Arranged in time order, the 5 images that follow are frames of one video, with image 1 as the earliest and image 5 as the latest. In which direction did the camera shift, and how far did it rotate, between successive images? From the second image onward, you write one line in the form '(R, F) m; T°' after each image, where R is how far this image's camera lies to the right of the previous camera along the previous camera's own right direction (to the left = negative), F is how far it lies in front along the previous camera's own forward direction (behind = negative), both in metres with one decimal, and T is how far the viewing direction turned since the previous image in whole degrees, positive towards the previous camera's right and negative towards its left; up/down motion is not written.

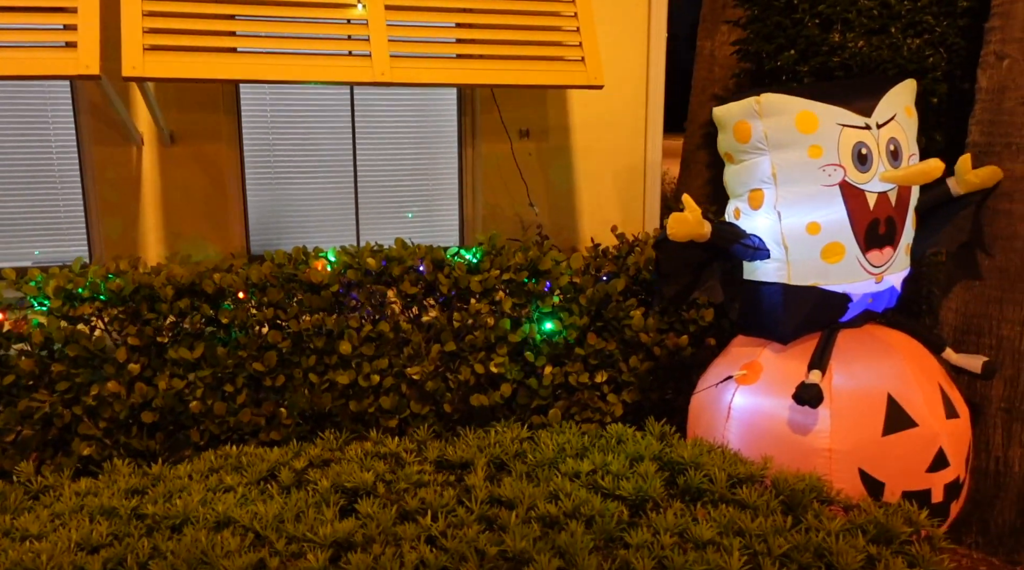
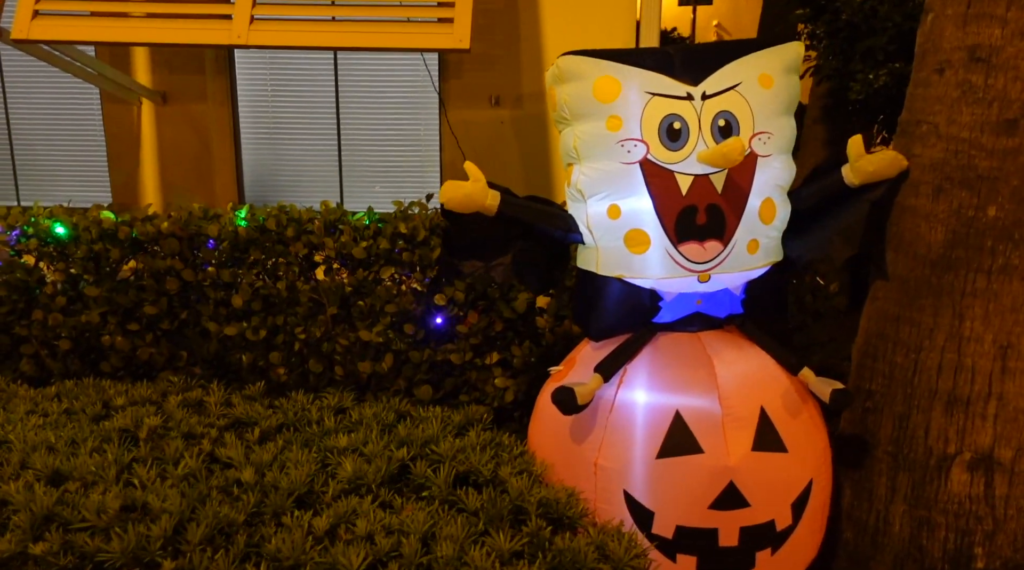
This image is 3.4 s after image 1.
(+1.6, +0.4) m; -19°
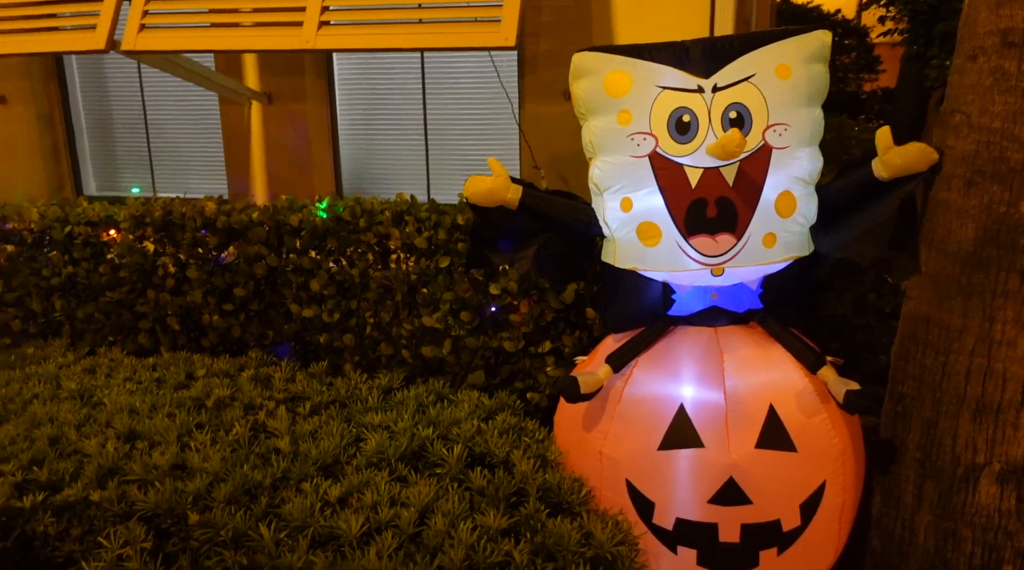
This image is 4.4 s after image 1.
(+0.5, -0.1) m; -11°
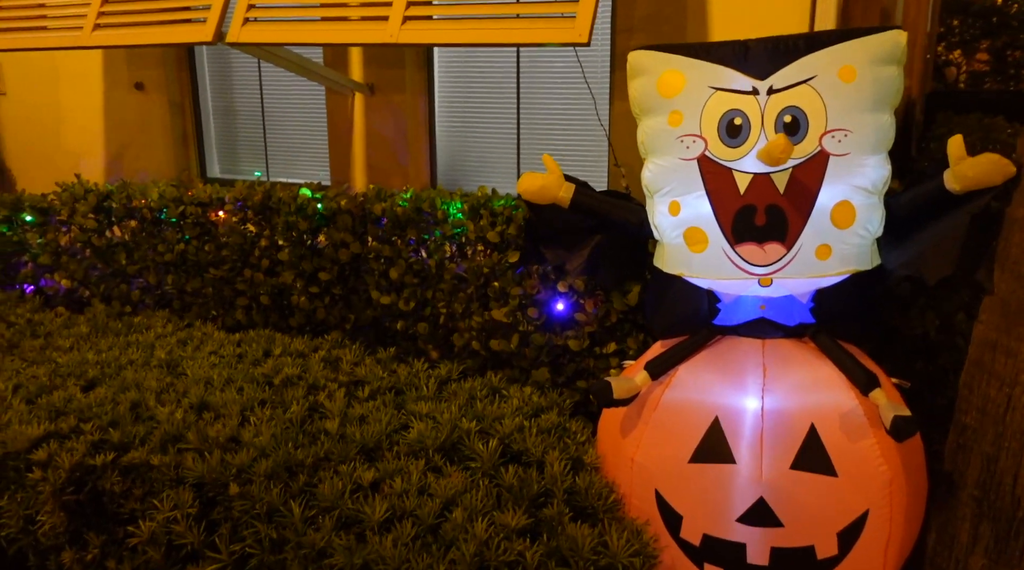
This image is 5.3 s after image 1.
(+0.3, 0.0) m; -9°
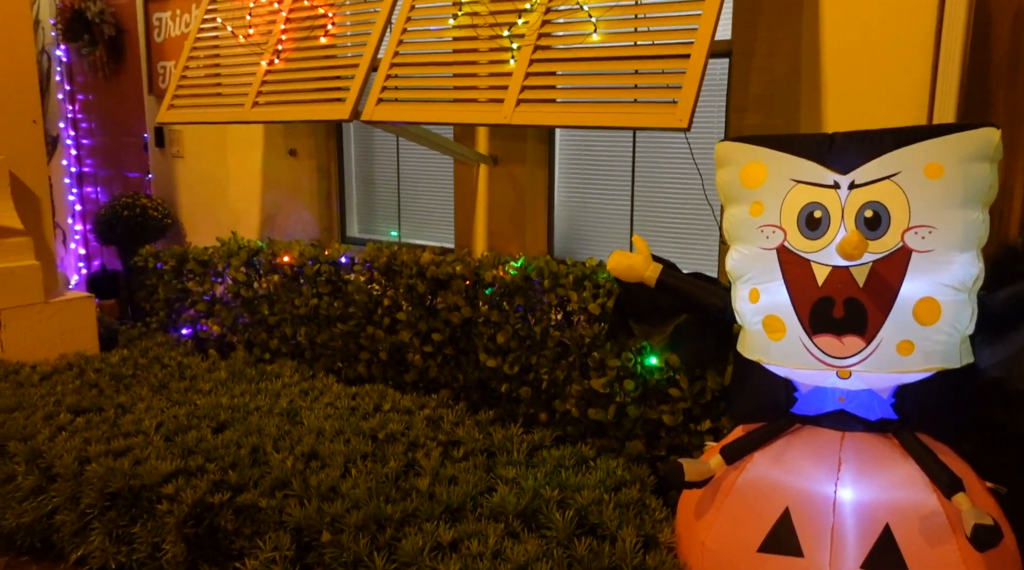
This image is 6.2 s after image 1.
(+0.2, -0.1) m; -10°
